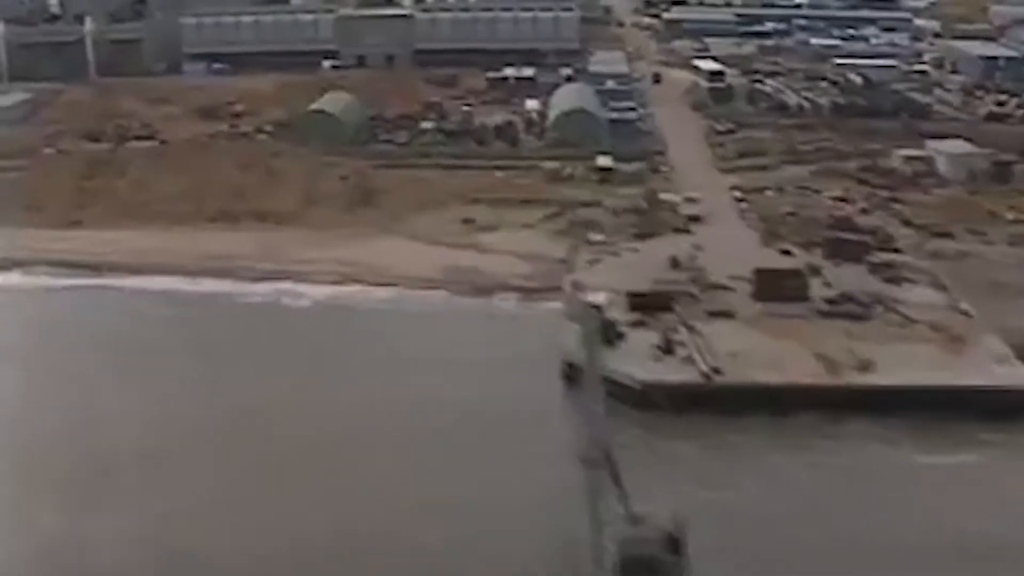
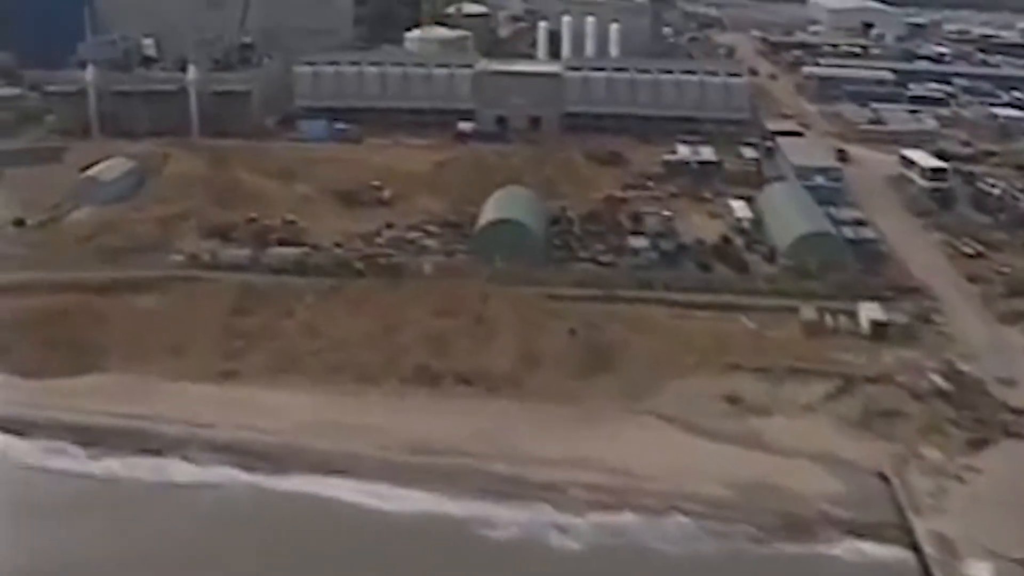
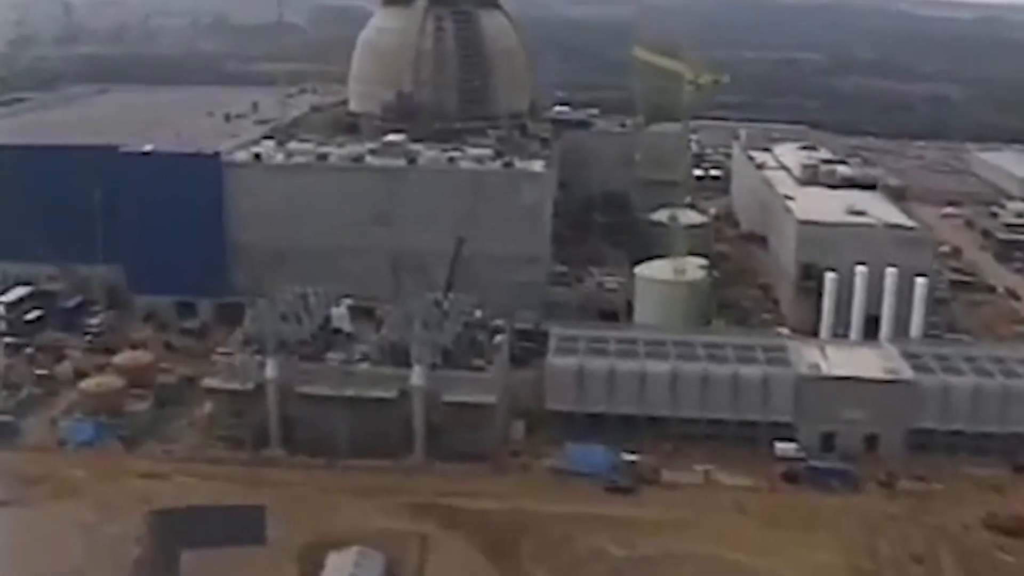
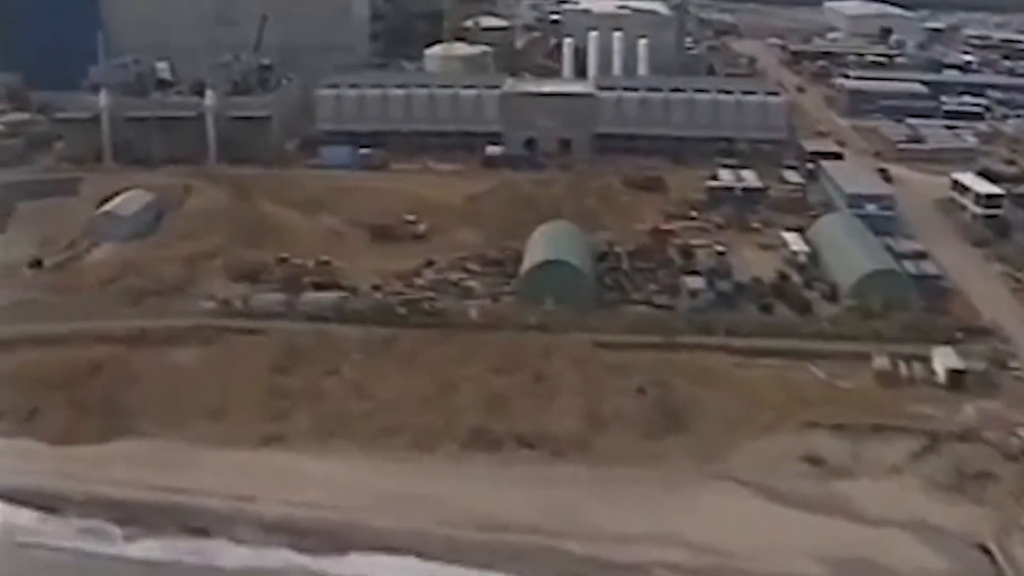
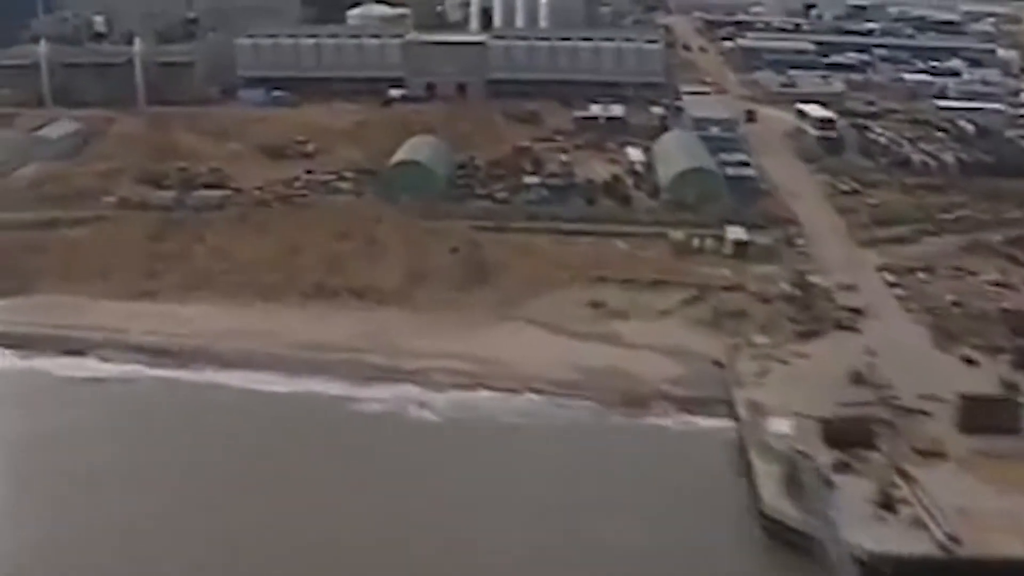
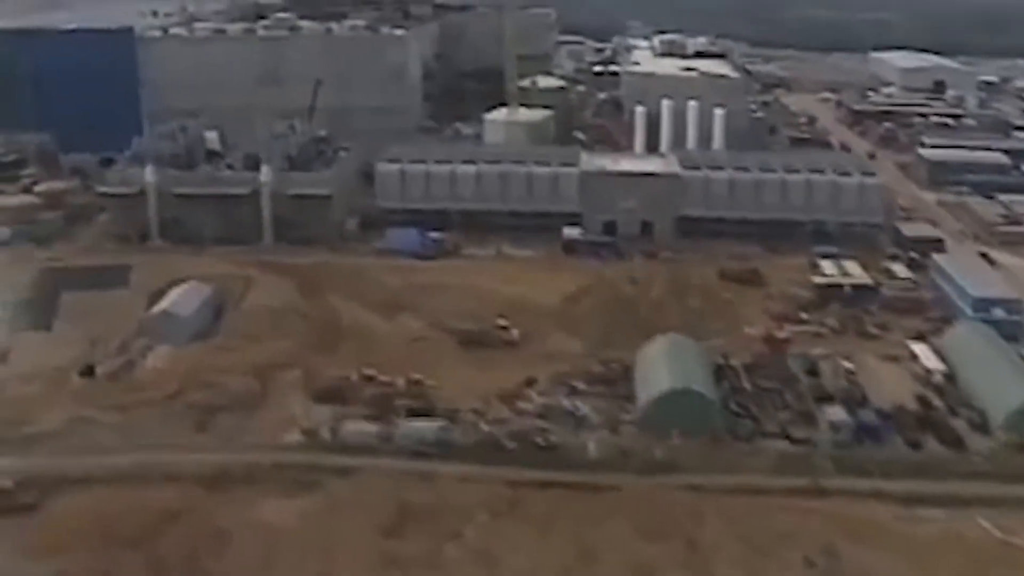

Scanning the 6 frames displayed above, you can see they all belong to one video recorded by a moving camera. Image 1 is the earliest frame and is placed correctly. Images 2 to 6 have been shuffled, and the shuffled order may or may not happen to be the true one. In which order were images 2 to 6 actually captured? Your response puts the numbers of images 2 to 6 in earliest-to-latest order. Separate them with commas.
5, 2, 4, 6, 3
